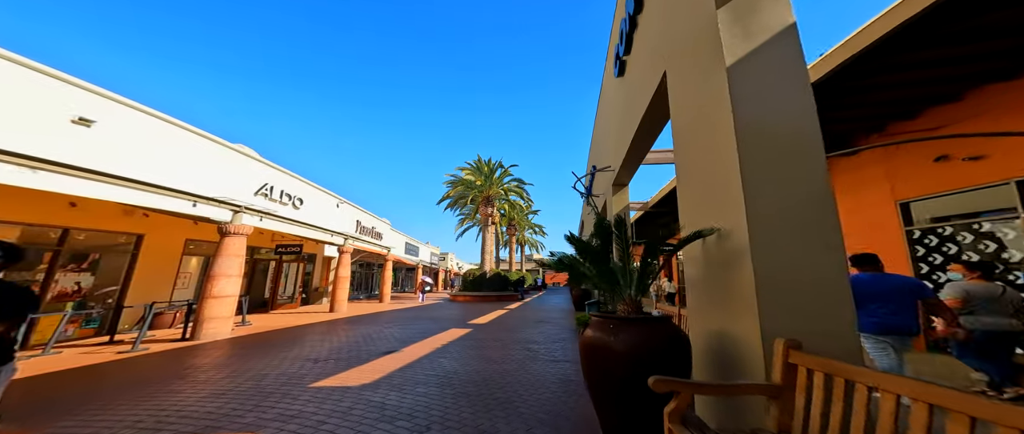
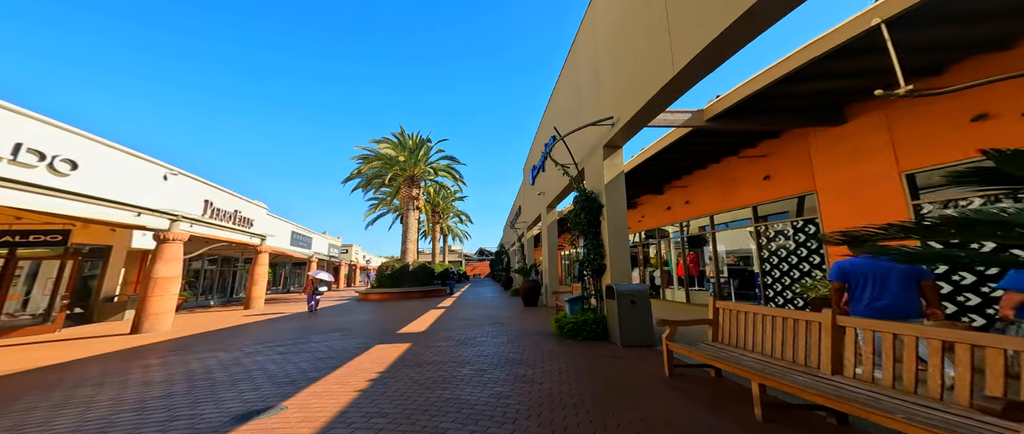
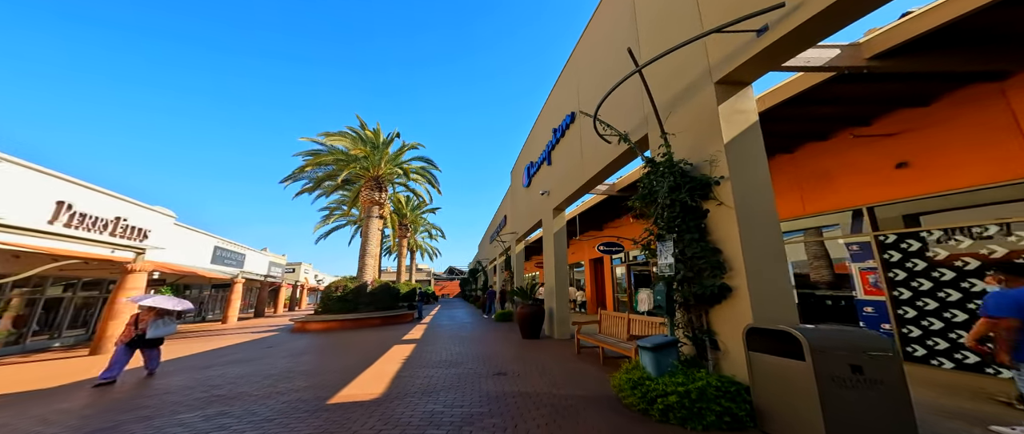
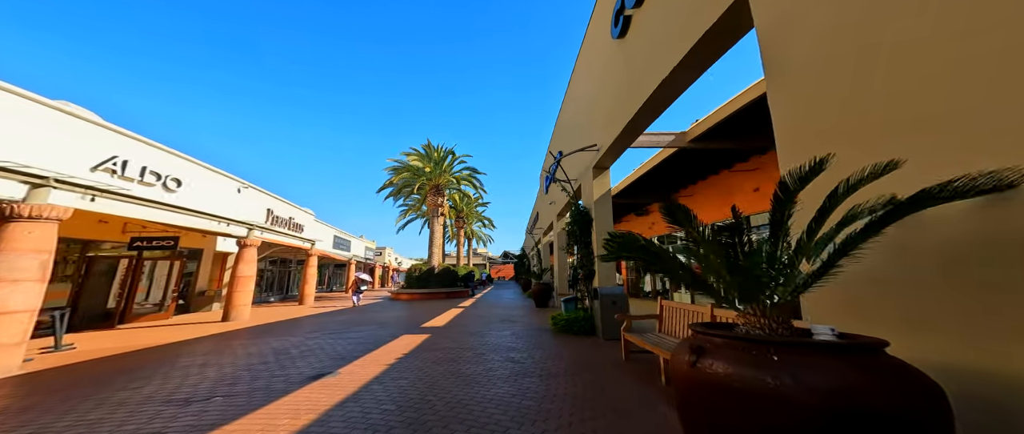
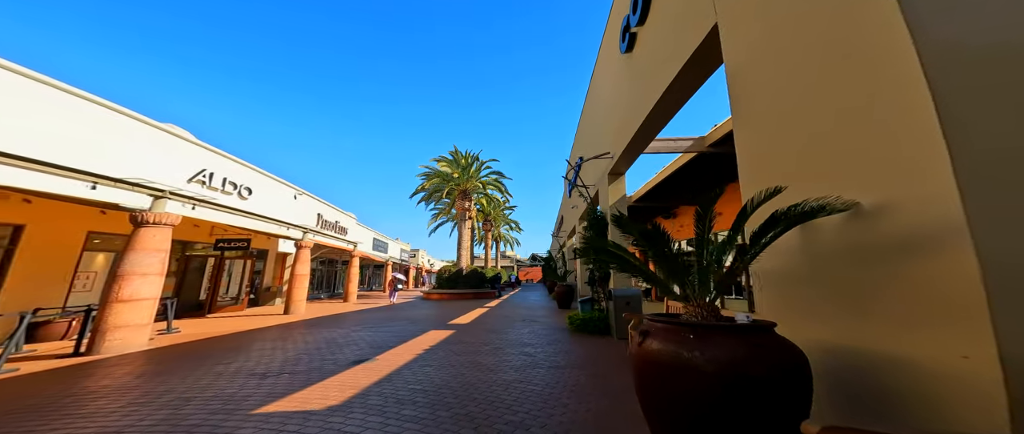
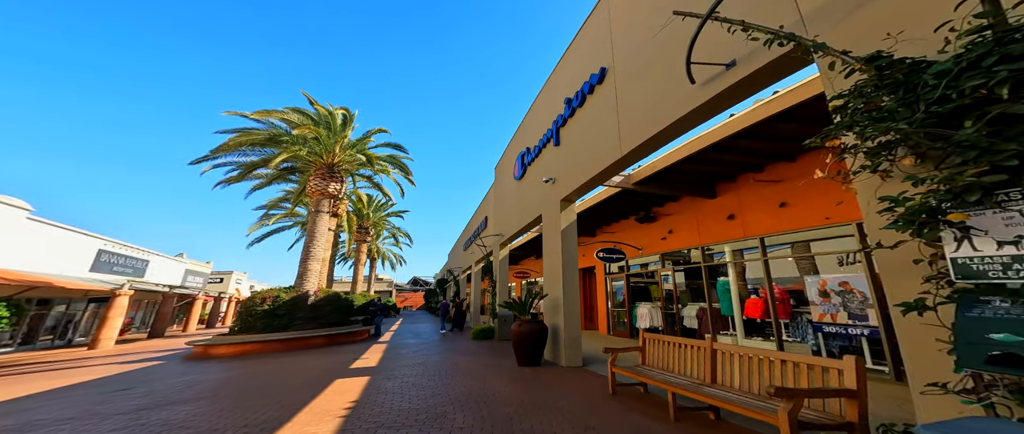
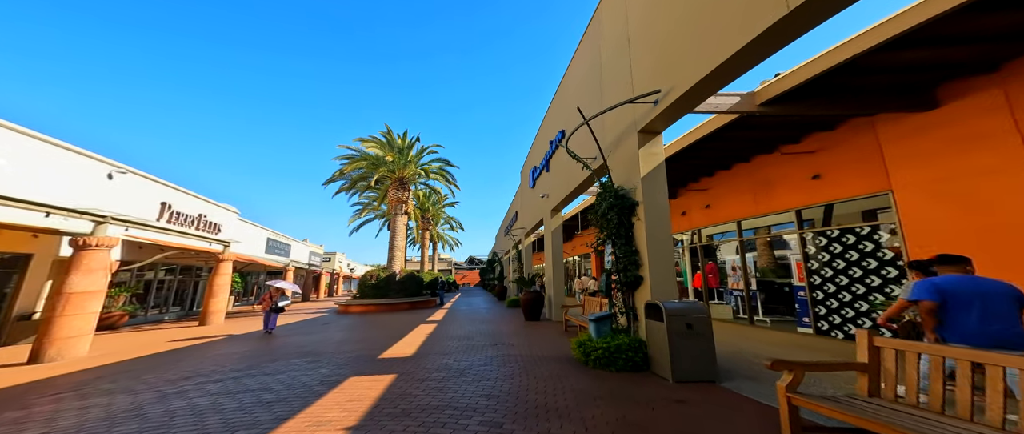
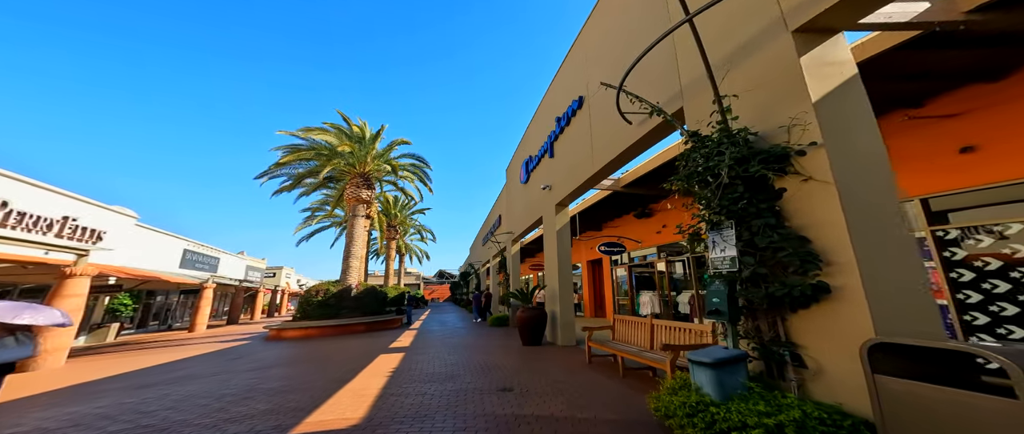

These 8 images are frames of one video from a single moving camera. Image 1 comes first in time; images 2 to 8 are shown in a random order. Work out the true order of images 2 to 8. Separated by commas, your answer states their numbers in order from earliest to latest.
5, 4, 2, 7, 3, 8, 6
